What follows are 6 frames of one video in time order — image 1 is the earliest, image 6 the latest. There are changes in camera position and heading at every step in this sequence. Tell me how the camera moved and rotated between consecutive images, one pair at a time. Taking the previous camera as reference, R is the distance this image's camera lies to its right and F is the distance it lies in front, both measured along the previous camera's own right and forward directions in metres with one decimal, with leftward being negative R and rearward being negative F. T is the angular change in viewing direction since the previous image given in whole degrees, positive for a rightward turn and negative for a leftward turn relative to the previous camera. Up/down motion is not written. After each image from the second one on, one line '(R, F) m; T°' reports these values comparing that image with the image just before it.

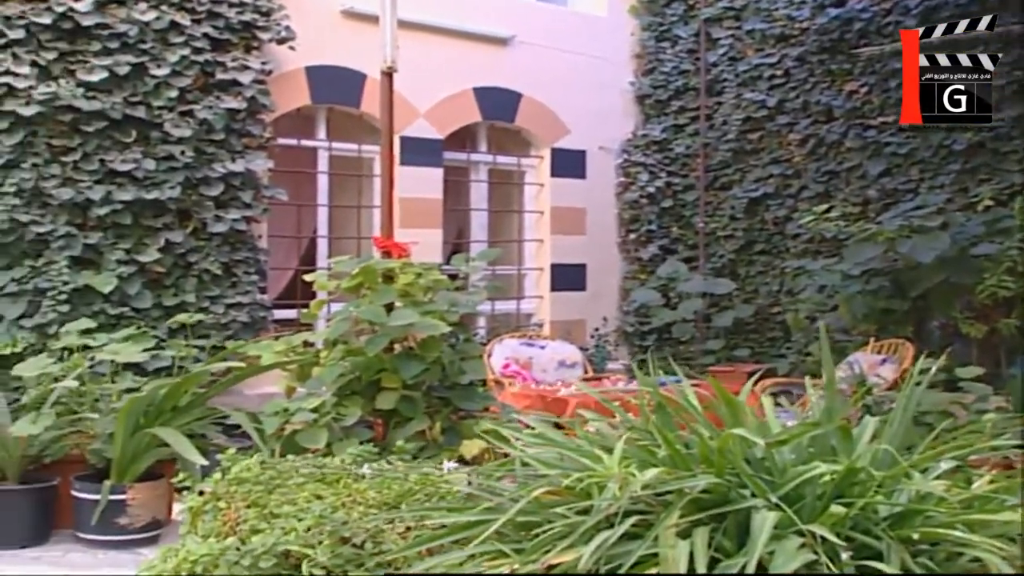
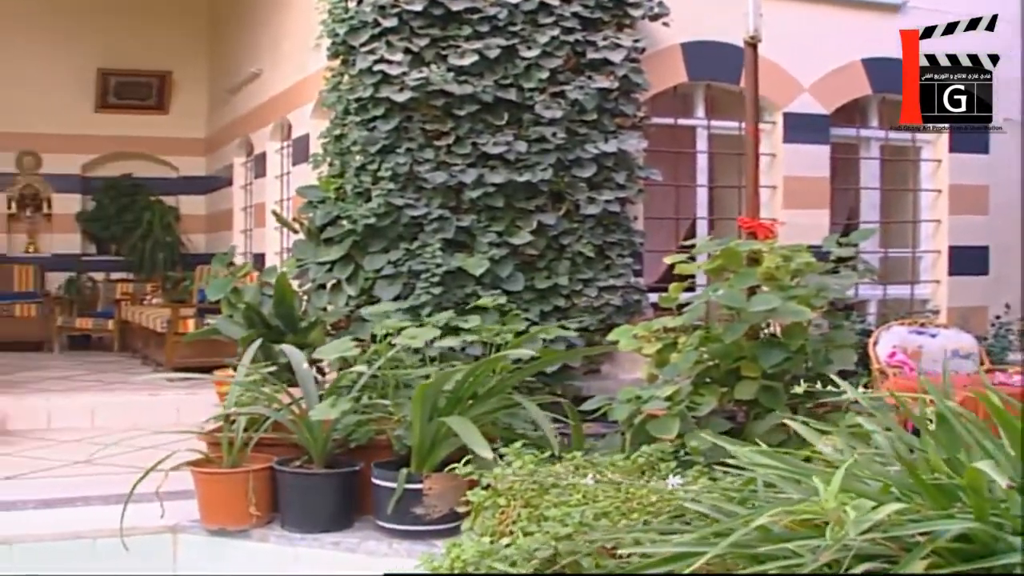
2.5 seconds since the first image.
(+0.7, +0.3) m; -19°
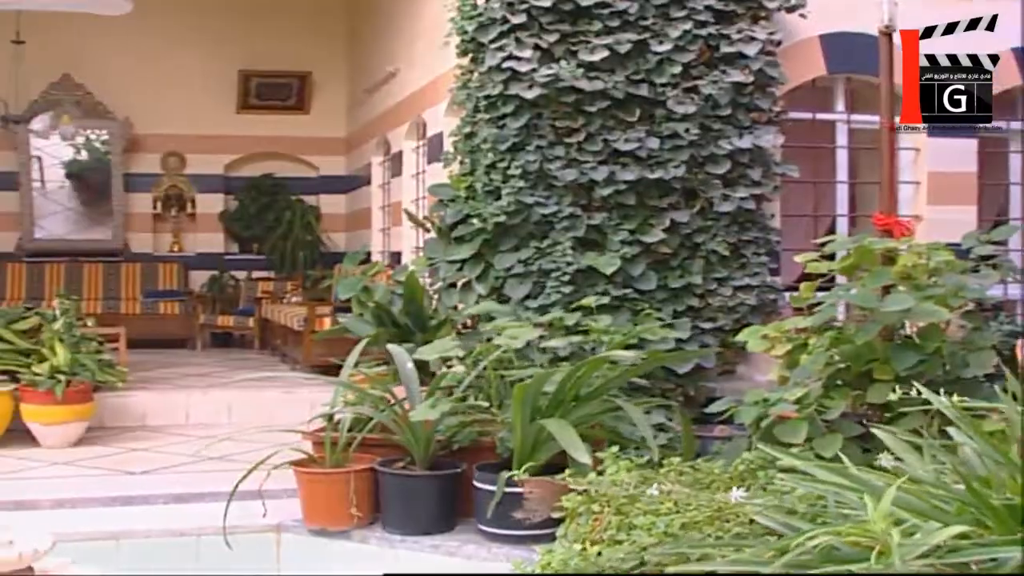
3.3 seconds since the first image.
(+0.3, +0.1) m; -7°
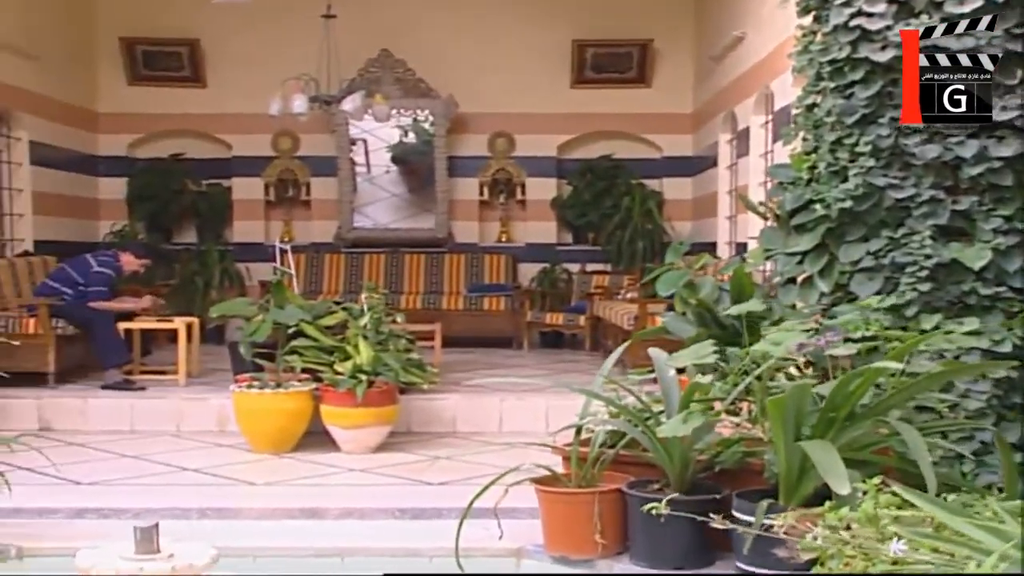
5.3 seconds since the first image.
(+0.6, +0.8) m; -18°
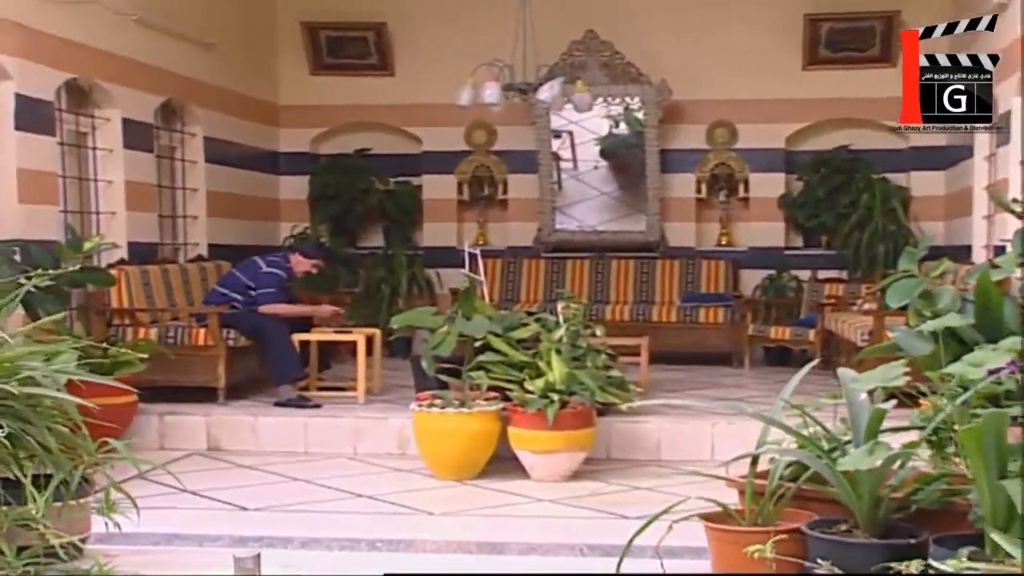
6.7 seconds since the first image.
(+0.3, +0.6) m; -11°
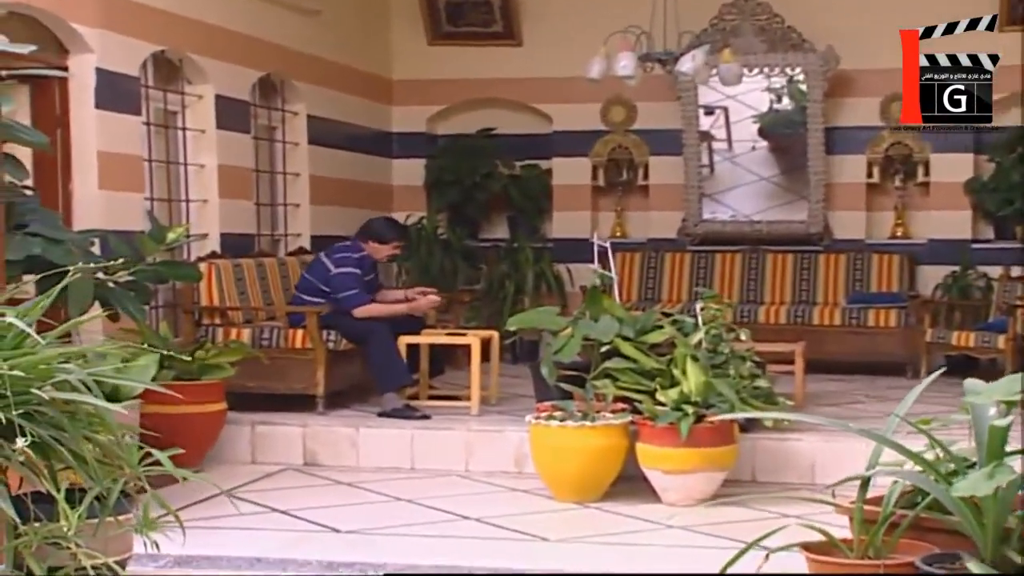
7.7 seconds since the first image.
(+0.3, +0.6) m; -9°
